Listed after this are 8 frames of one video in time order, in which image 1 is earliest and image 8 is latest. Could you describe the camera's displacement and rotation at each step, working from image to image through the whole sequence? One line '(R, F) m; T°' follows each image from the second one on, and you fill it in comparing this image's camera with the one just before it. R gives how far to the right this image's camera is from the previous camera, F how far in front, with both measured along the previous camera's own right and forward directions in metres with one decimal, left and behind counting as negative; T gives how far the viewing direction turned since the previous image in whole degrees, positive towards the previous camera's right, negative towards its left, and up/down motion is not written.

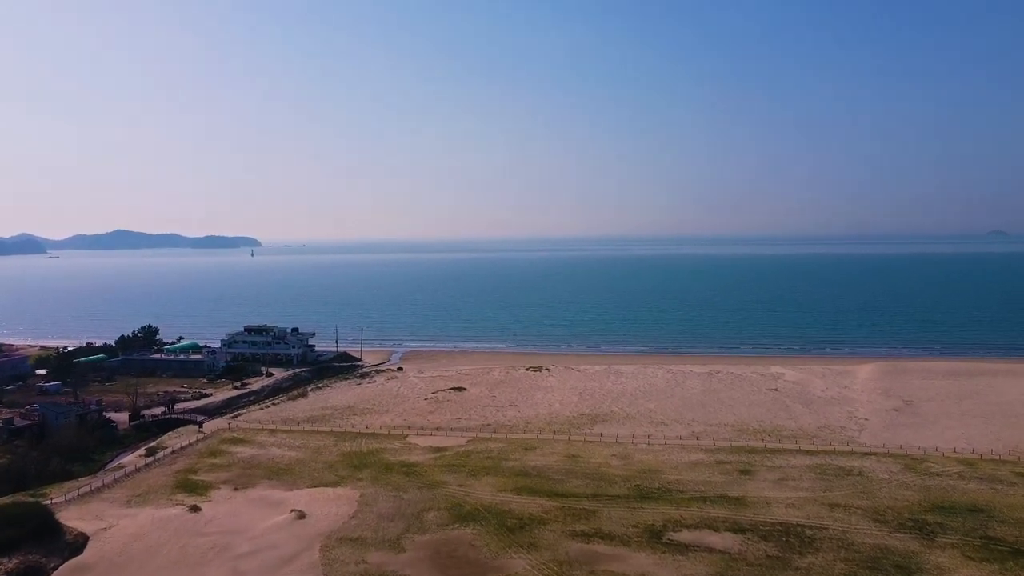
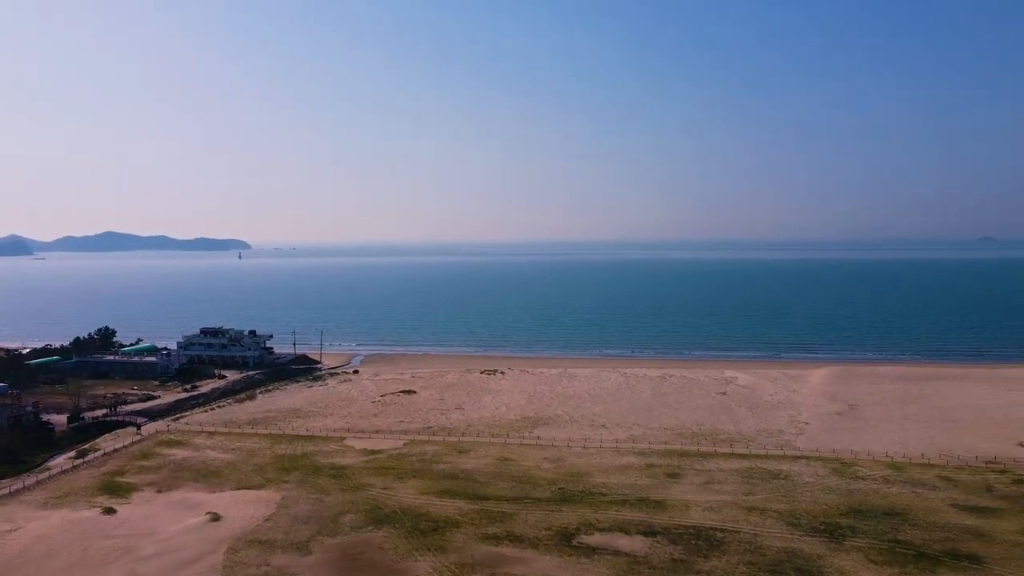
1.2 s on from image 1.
(+1.9, 0.0) m; 0°
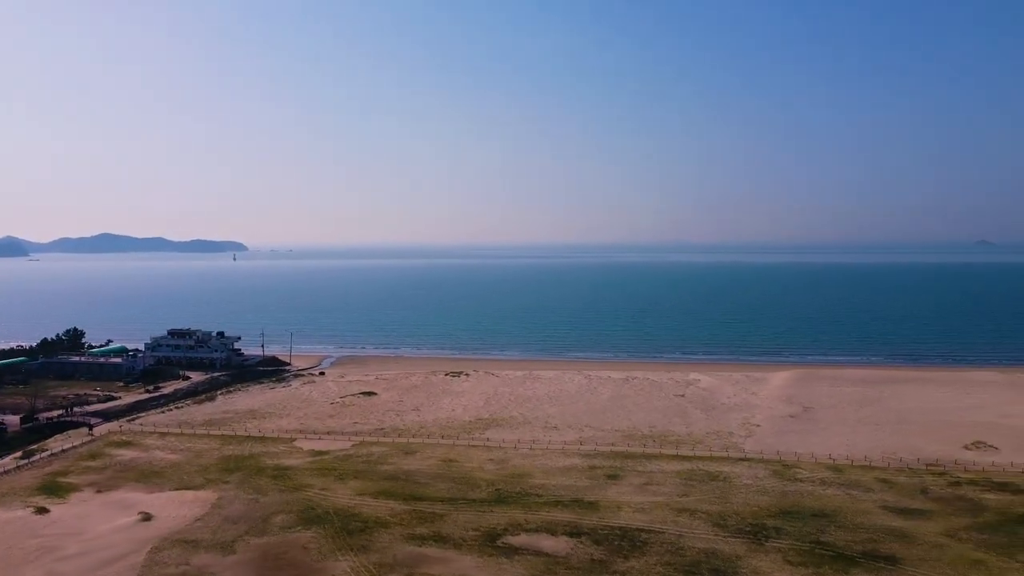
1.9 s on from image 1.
(+1.7, -0.1) m; 0°
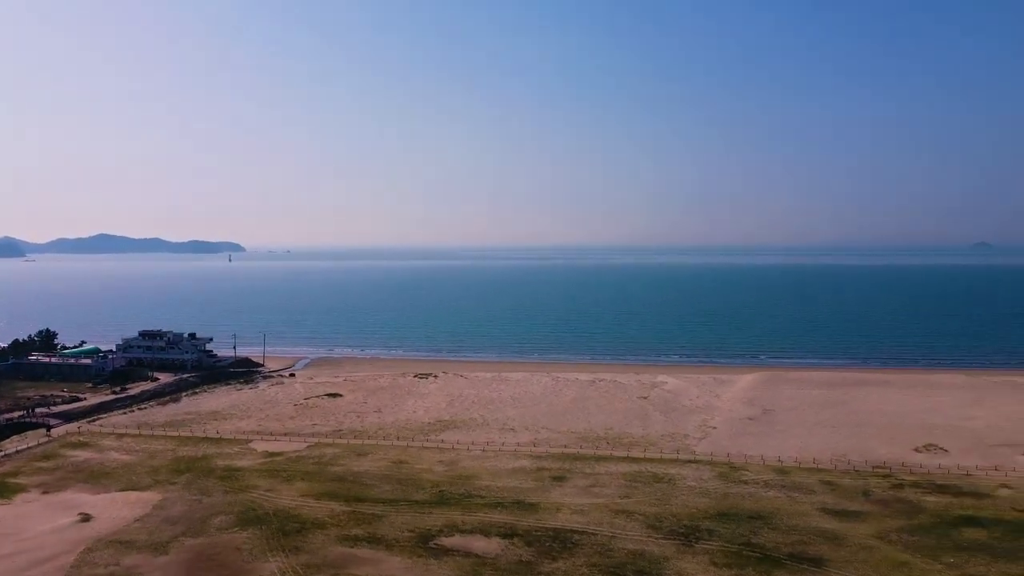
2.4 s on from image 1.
(+1.5, -0.1) m; 0°
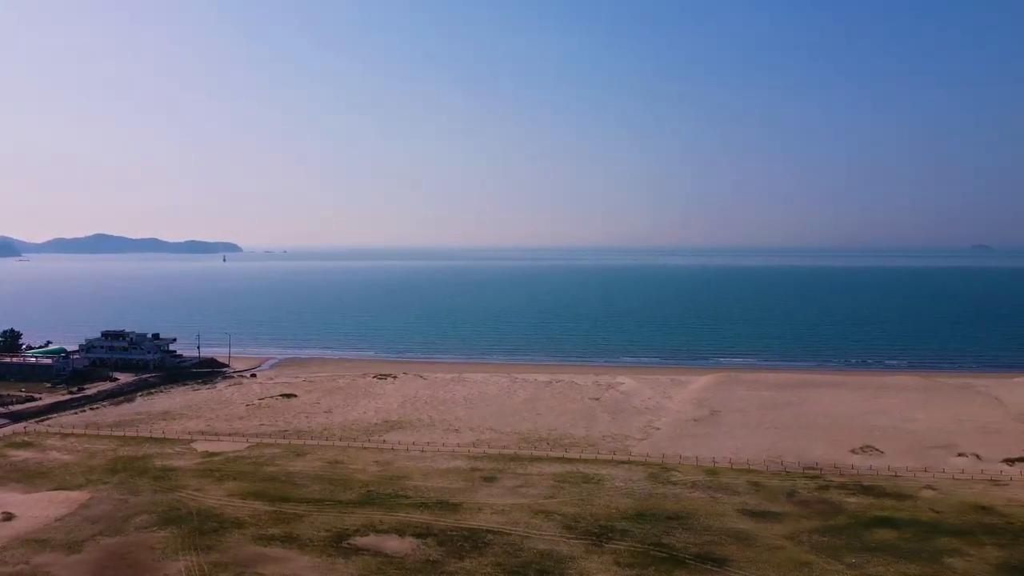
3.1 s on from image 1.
(+2.0, -0.2) m; 0°
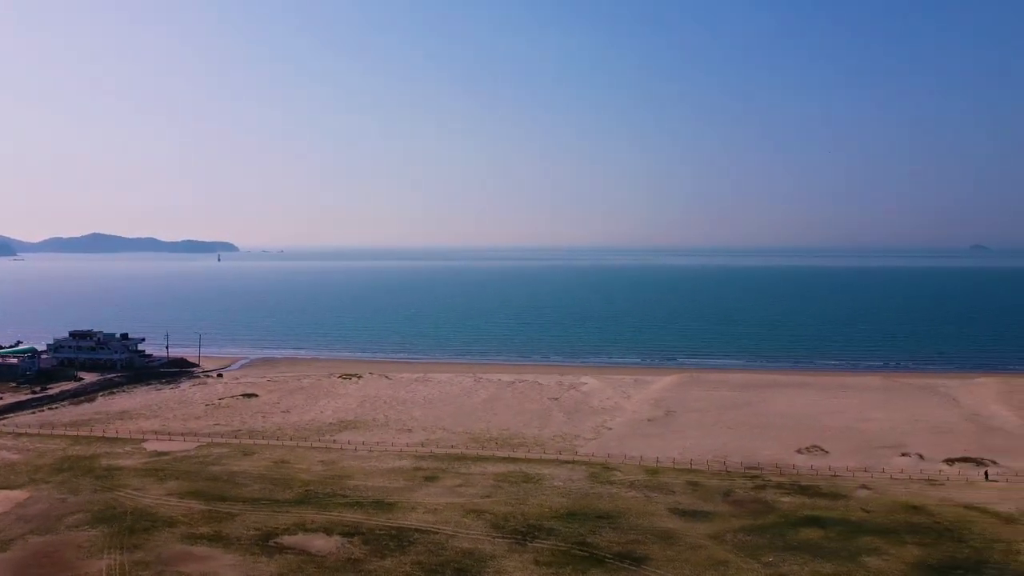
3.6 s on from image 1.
(+1.7, -0.2) m; 0°
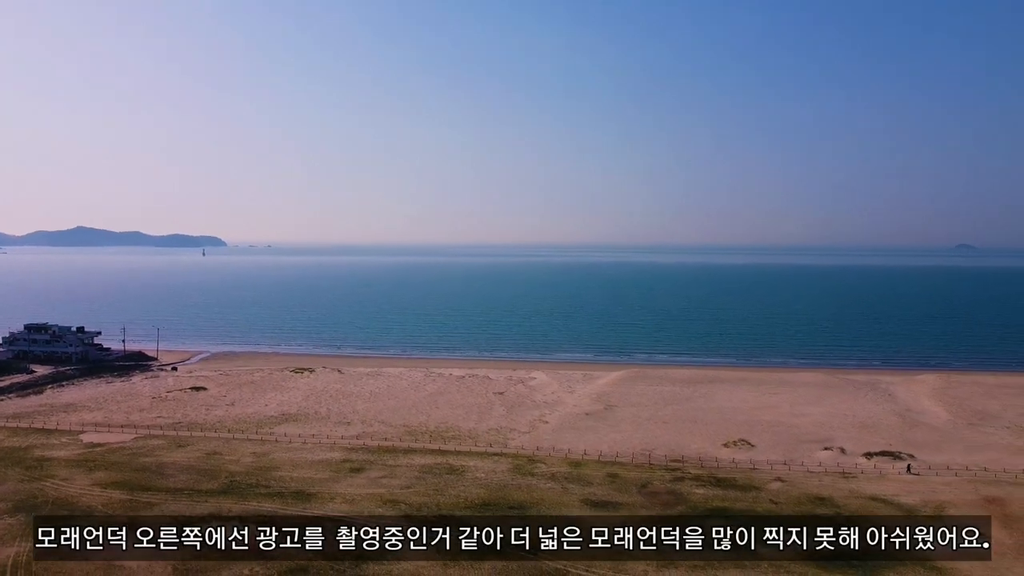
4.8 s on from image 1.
(+1.9, -0.5) m; +1°
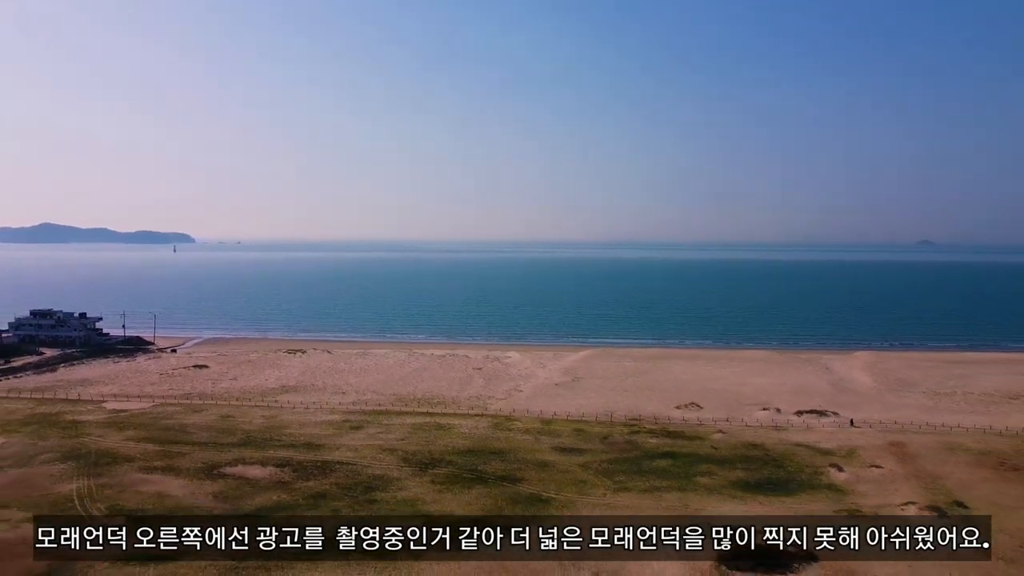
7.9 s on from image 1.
(-0.3, -3.7) m; +2°
